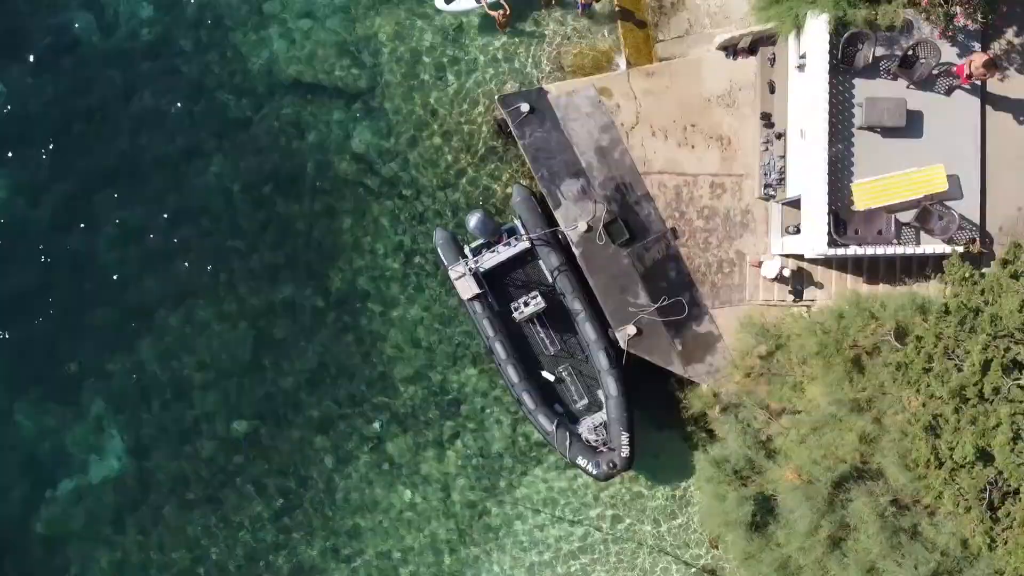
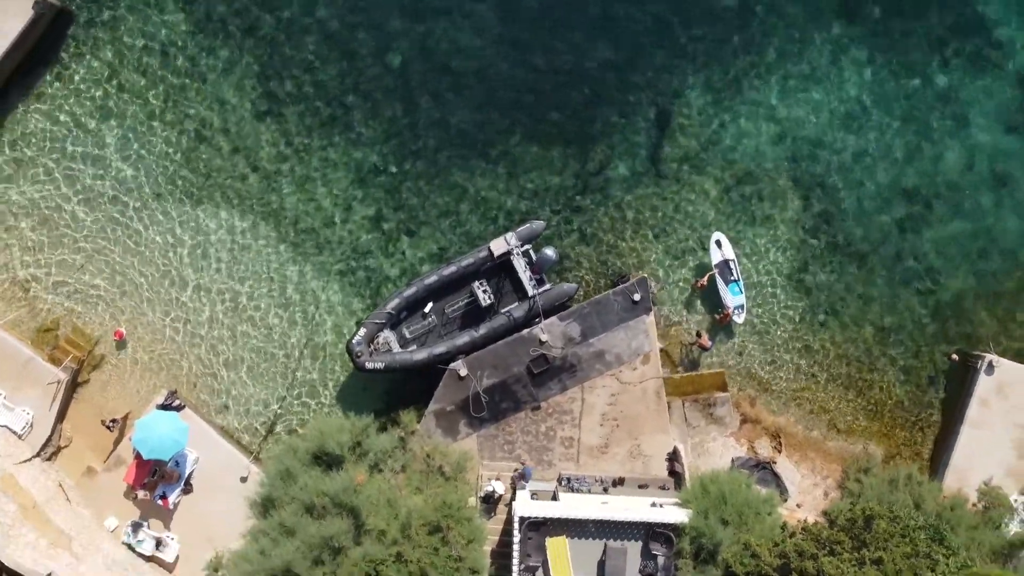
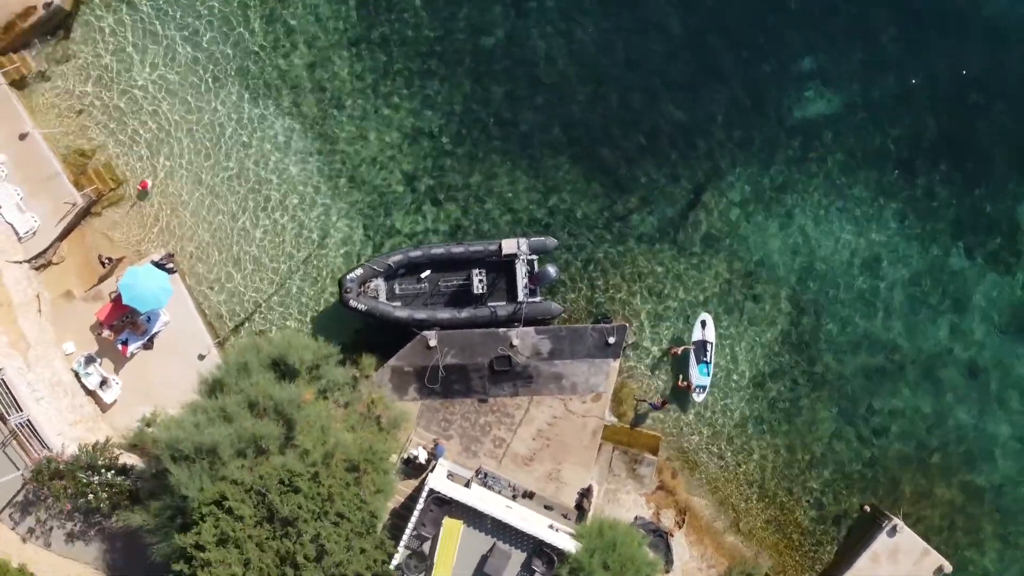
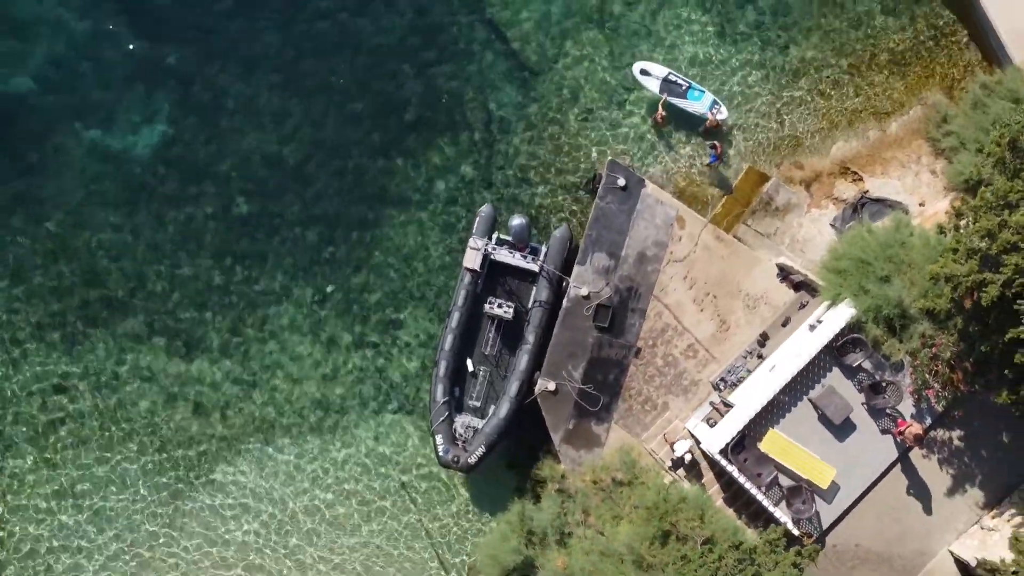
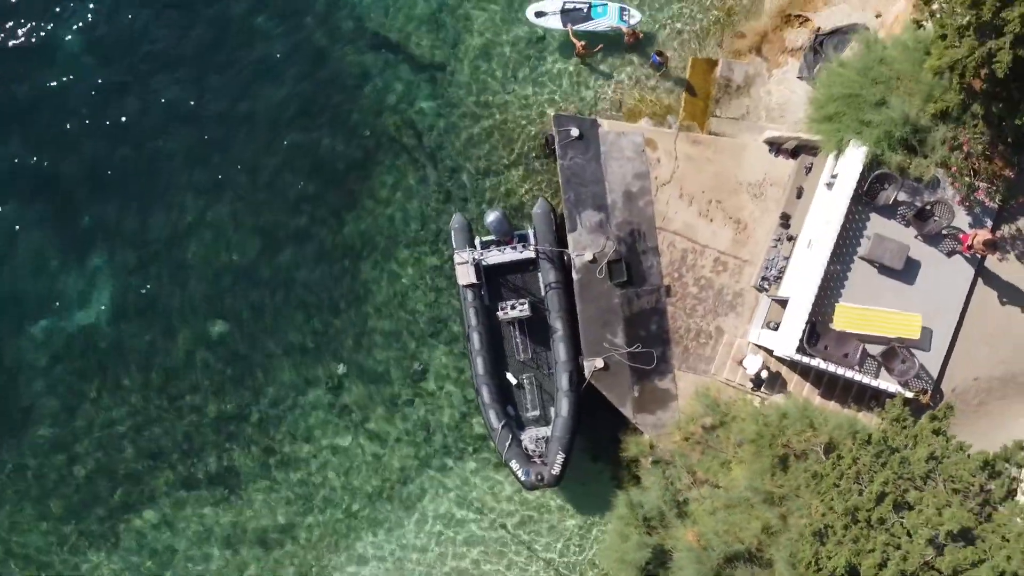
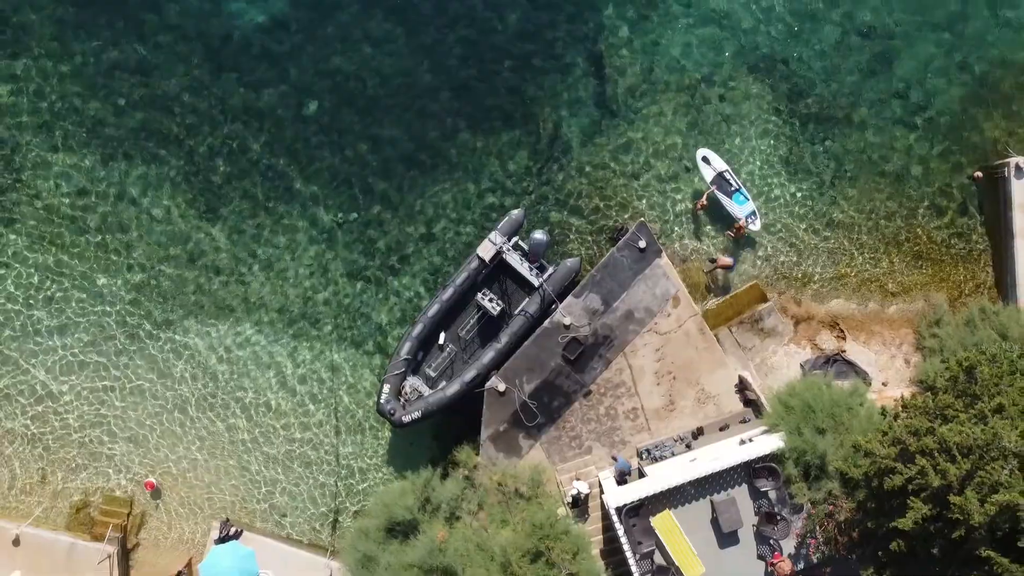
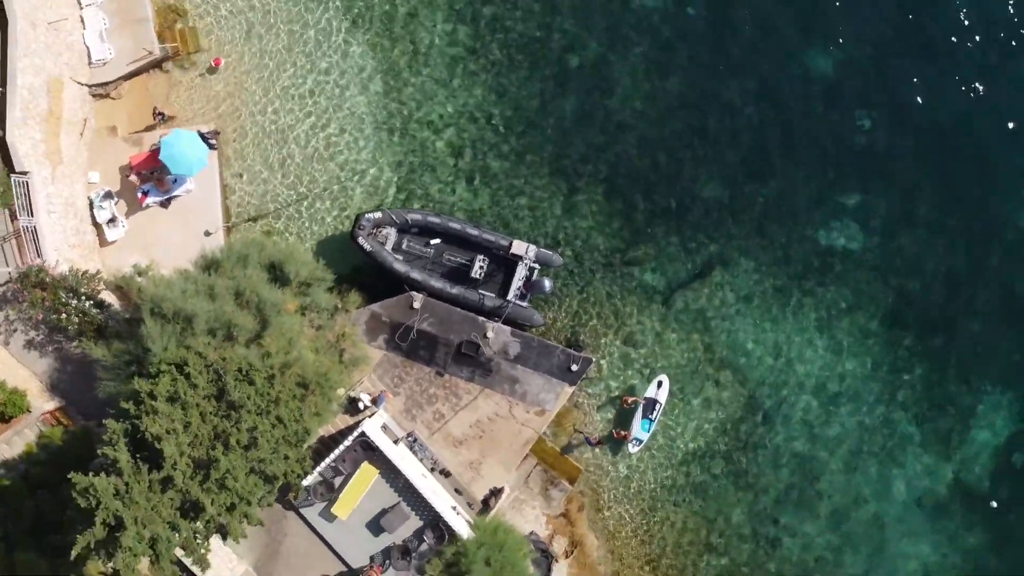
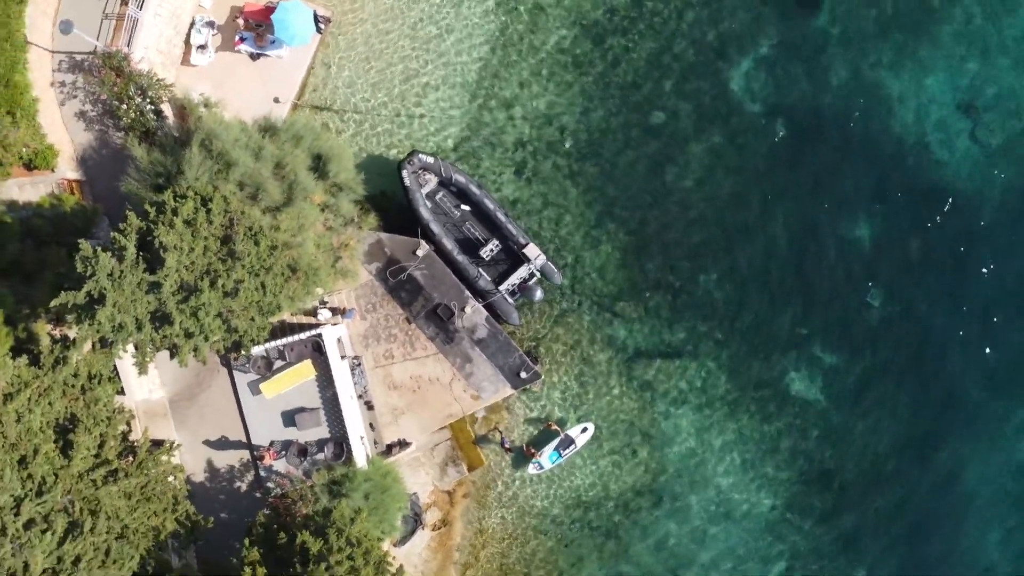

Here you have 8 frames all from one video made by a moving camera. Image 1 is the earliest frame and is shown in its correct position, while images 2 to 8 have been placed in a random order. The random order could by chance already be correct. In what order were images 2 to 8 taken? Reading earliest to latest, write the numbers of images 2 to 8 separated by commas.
5, 4, 6, 2, 3, 7, 8
